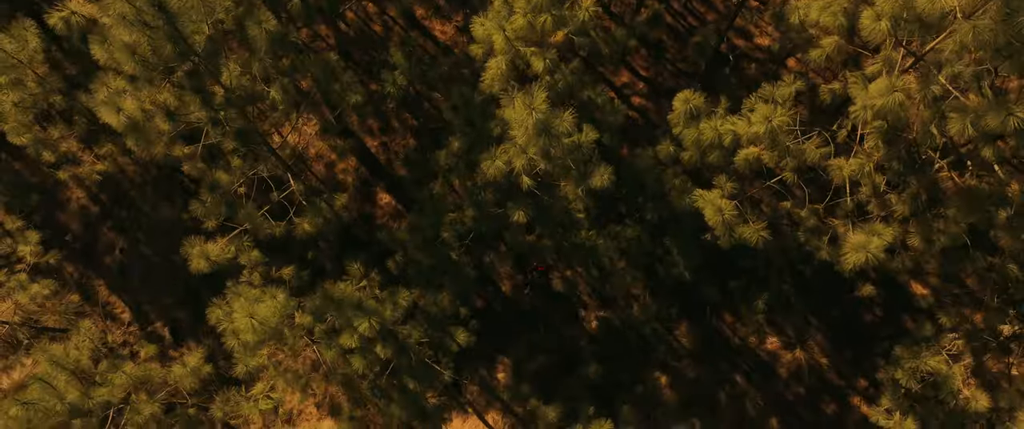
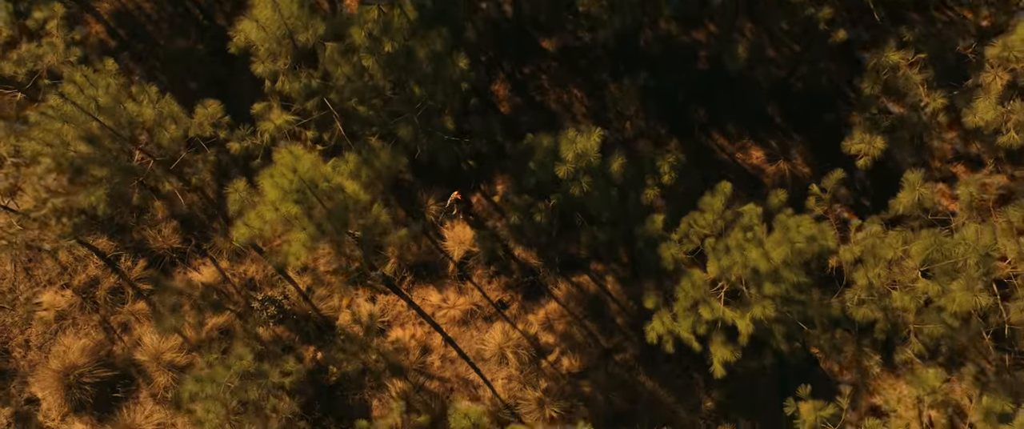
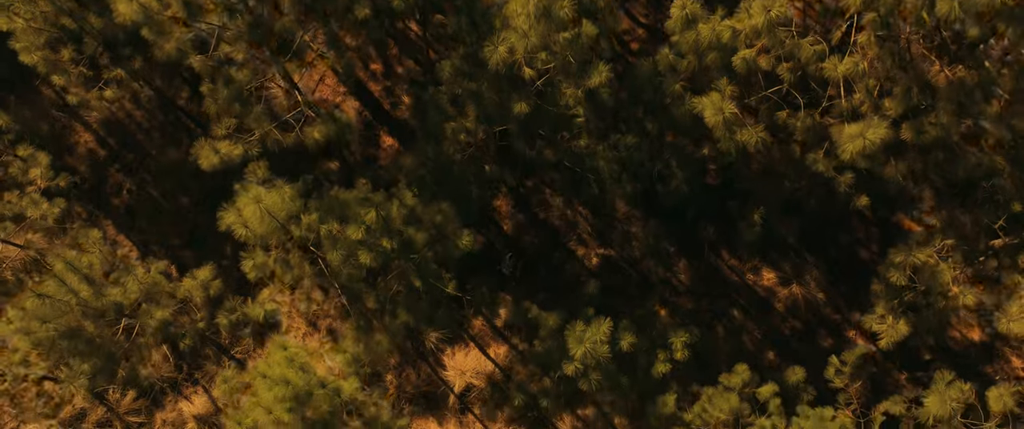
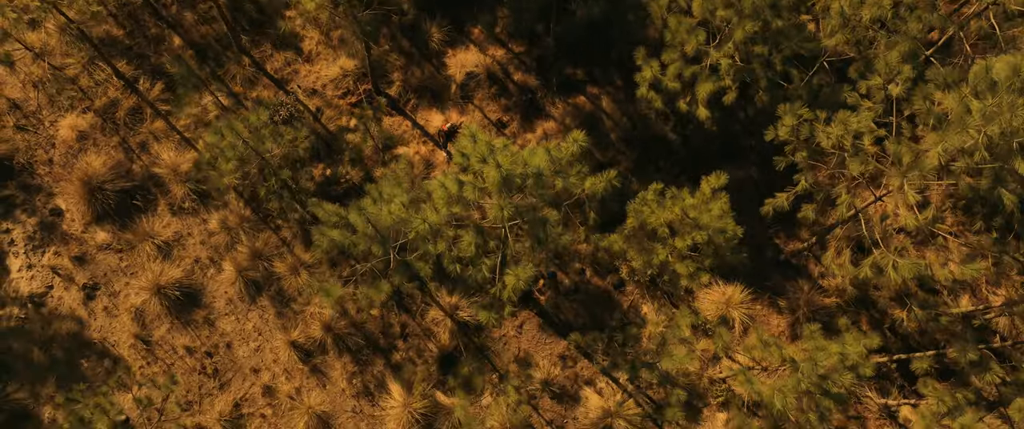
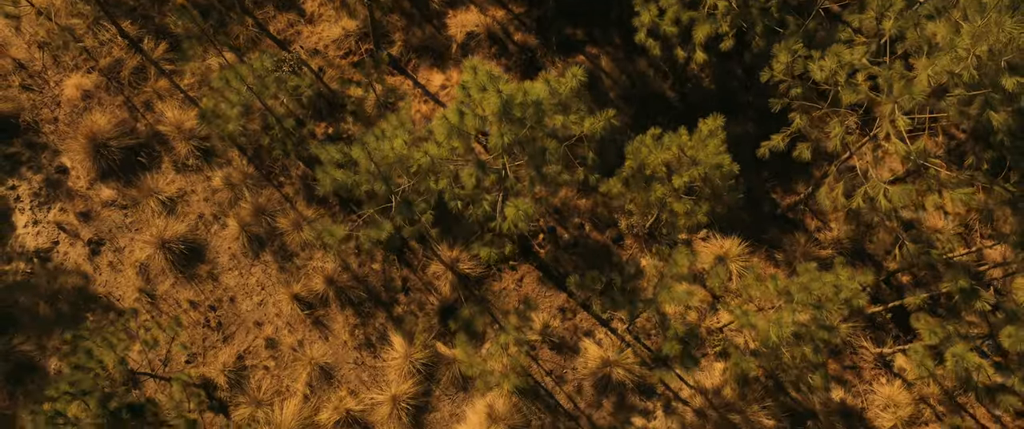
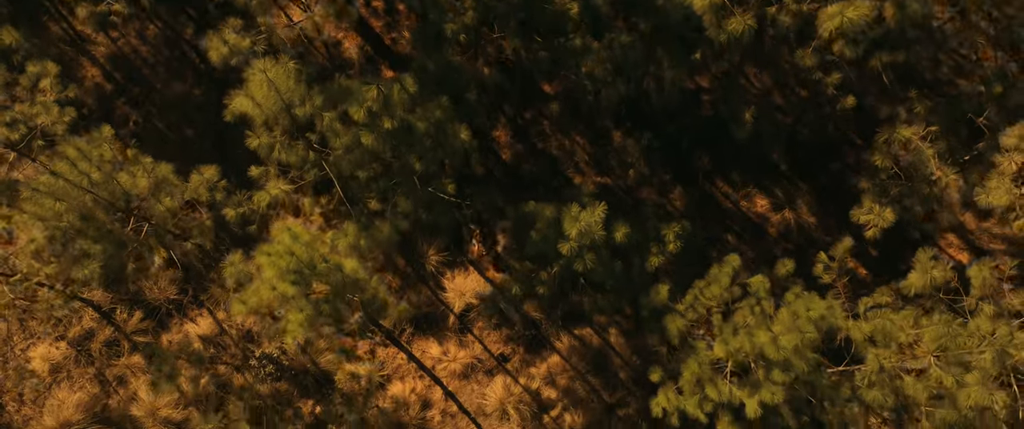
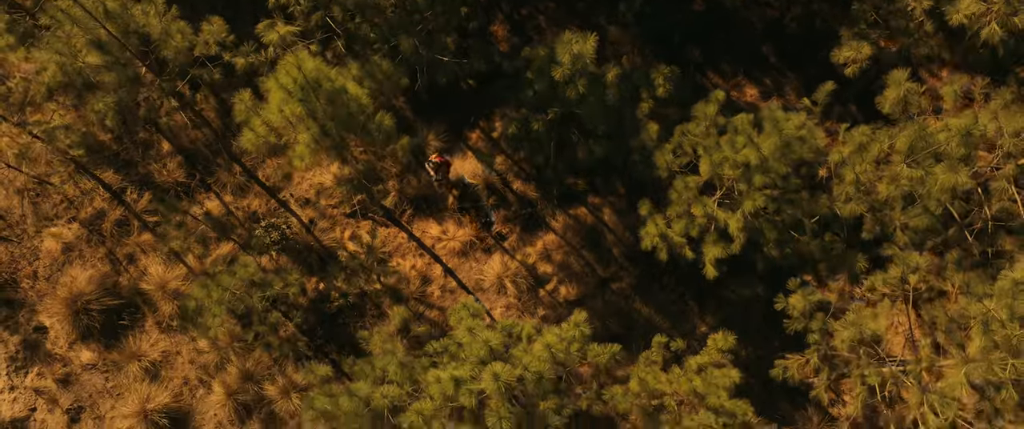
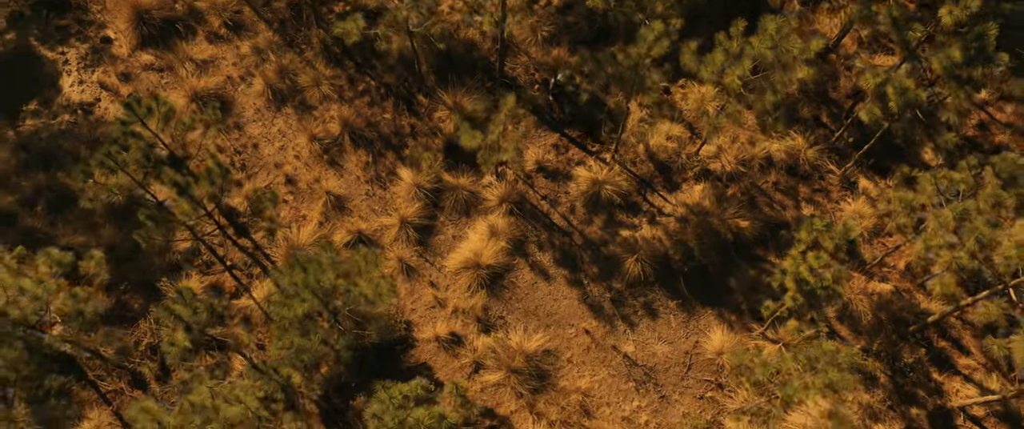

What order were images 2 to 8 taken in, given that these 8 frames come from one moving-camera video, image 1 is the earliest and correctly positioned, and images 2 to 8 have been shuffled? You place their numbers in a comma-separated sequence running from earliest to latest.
3, 6, 2, 7, 4, 5, 8
